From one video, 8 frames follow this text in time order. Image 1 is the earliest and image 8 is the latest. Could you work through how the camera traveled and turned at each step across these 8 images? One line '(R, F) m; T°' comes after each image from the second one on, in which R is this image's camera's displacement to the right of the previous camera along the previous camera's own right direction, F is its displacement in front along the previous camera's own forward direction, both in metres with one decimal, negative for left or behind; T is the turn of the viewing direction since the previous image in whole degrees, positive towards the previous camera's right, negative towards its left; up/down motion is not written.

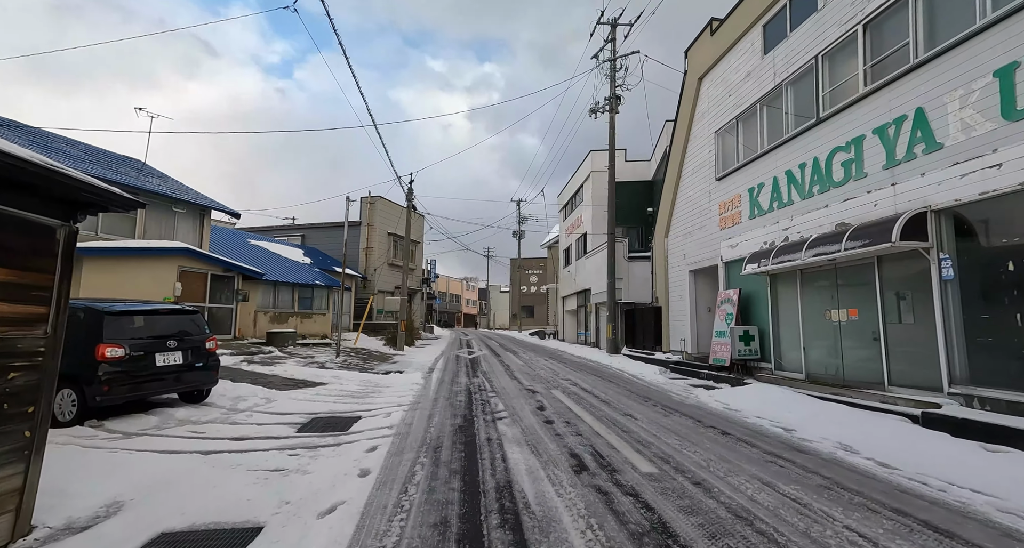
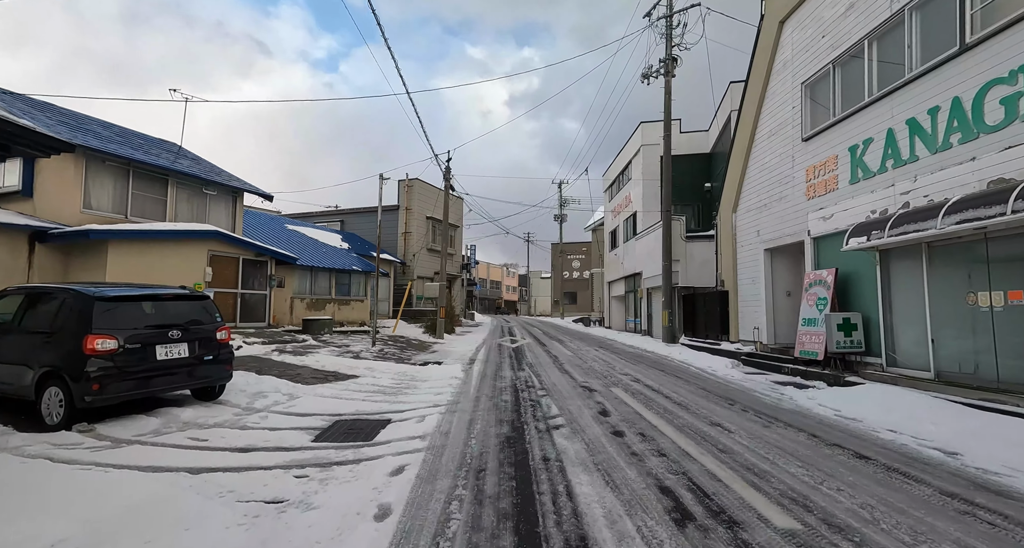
(-0.2, +1.2) m; -5°
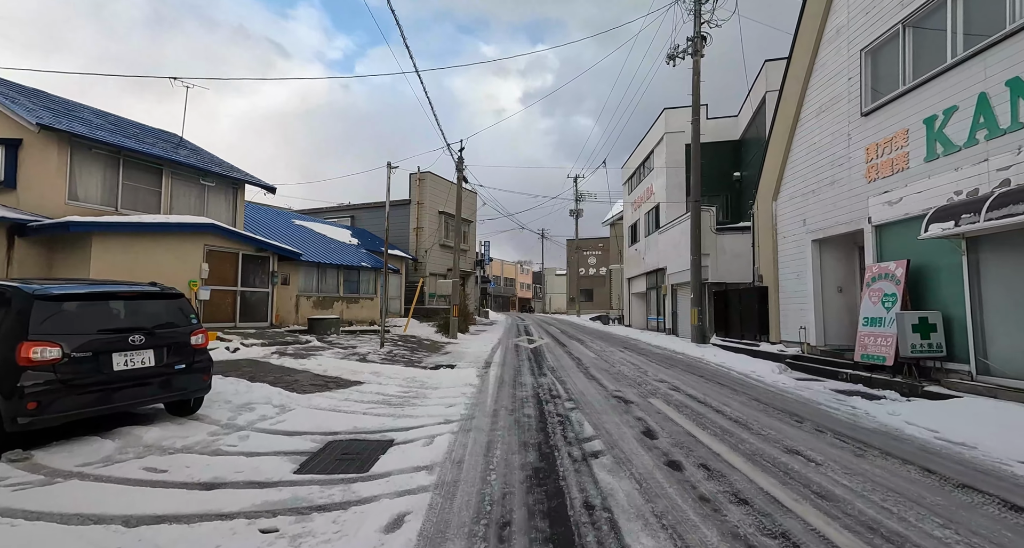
(-0.1, +1.0) m; -2°
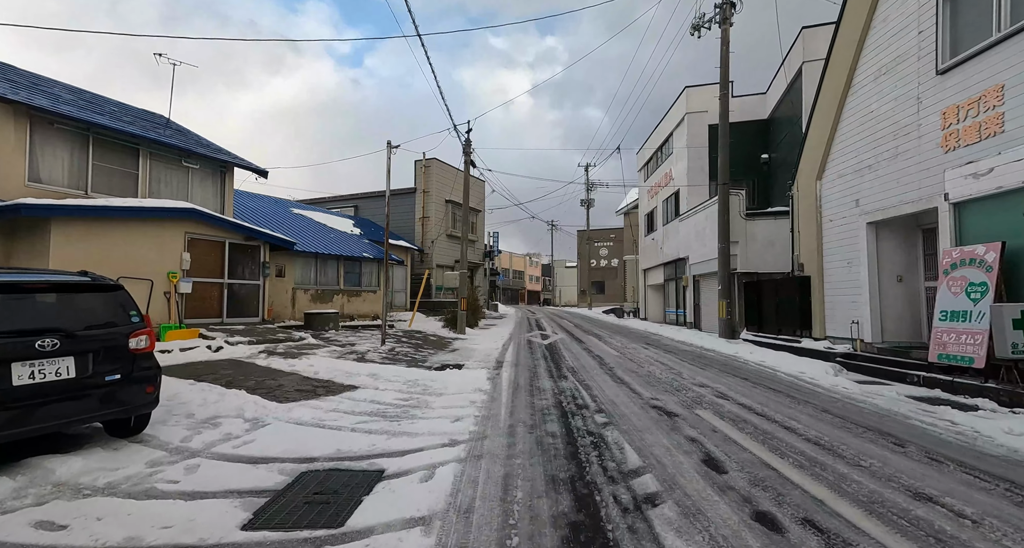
(-0.1, +1.1) m; -1°
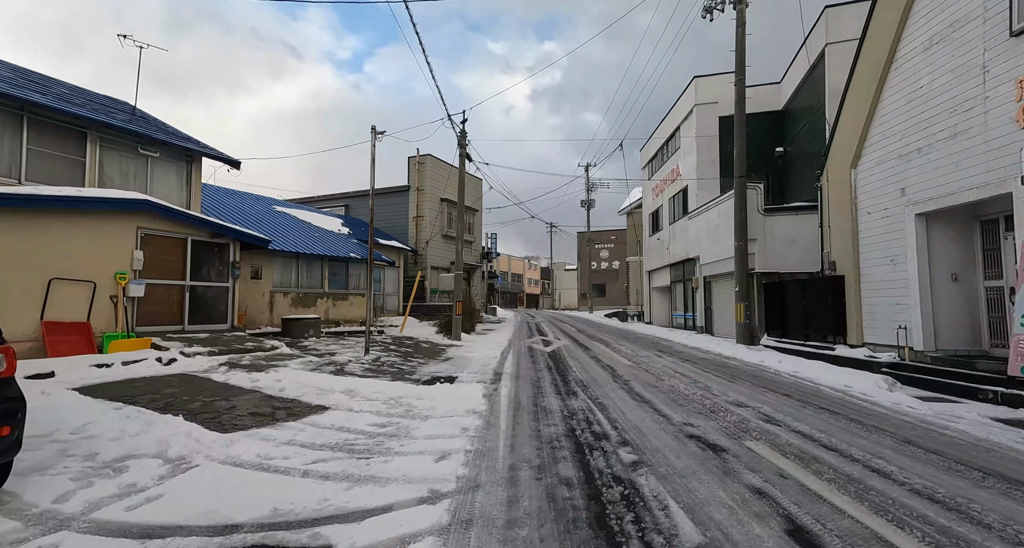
(0.0, +1.1) m; 0°
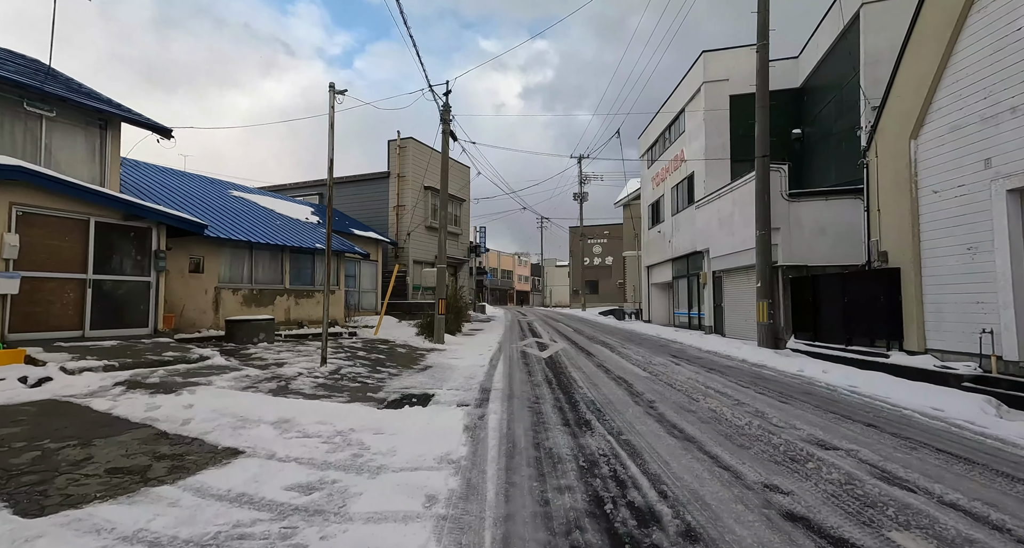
(0.0, +1.7) m; +1°
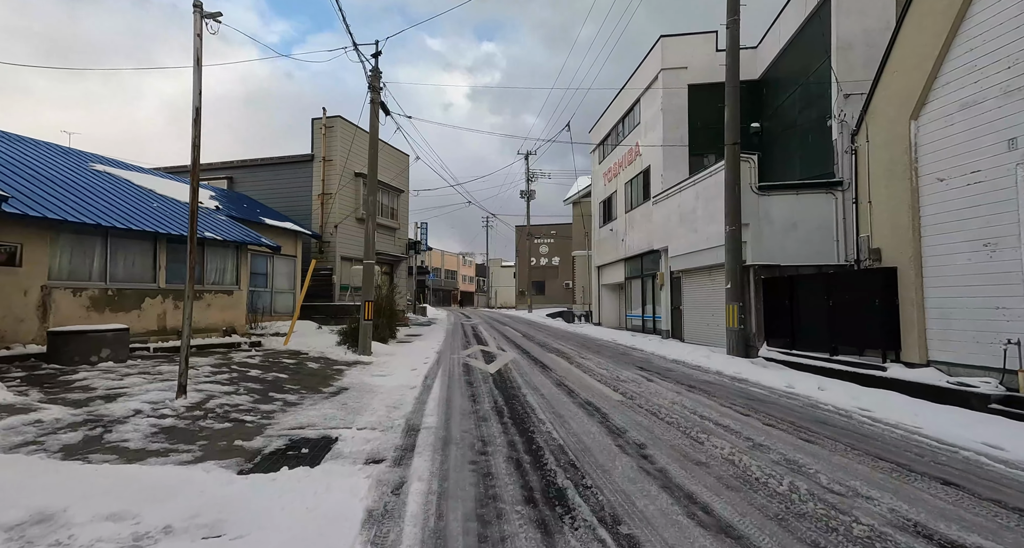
(+0.1, +1.8) m; +7°
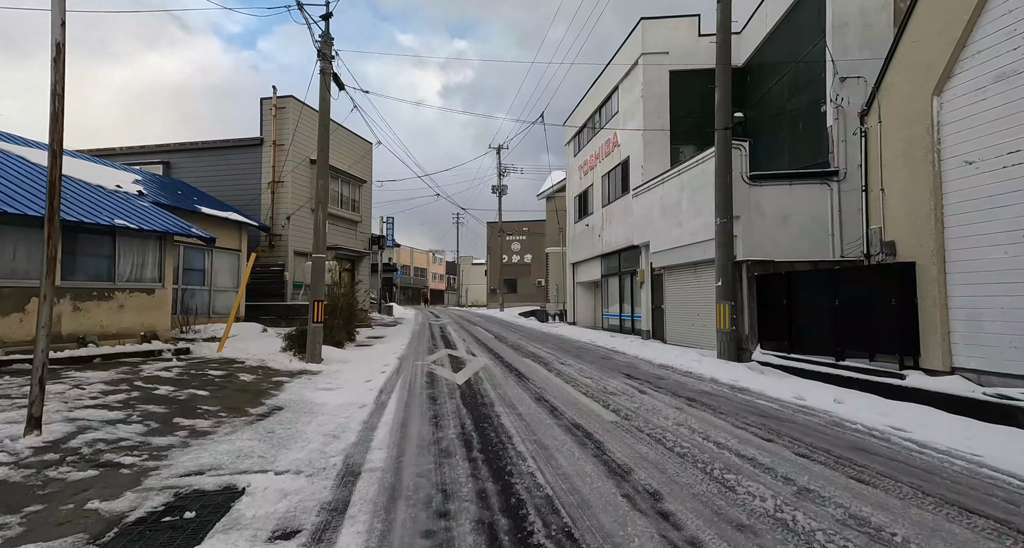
(0.0, +1.1) m; +4°
